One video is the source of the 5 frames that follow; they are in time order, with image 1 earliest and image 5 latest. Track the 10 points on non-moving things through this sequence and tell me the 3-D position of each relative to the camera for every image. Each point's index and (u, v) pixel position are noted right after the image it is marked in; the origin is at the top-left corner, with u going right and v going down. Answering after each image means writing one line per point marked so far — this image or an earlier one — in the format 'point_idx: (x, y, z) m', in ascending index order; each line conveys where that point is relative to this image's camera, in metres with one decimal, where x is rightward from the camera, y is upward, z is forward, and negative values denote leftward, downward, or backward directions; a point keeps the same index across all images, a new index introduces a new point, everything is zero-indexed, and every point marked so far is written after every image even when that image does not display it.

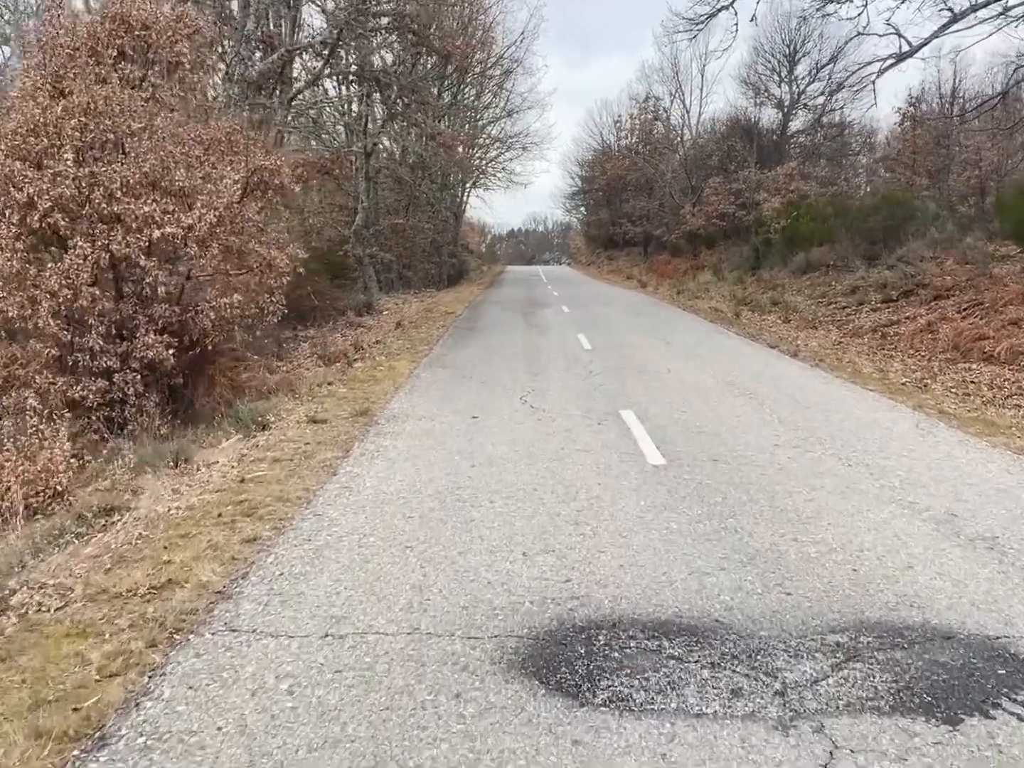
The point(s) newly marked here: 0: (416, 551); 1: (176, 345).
0: (-0.4, -0.6, +4.3) m
1: (-2.9, +0.3, +10.0) m
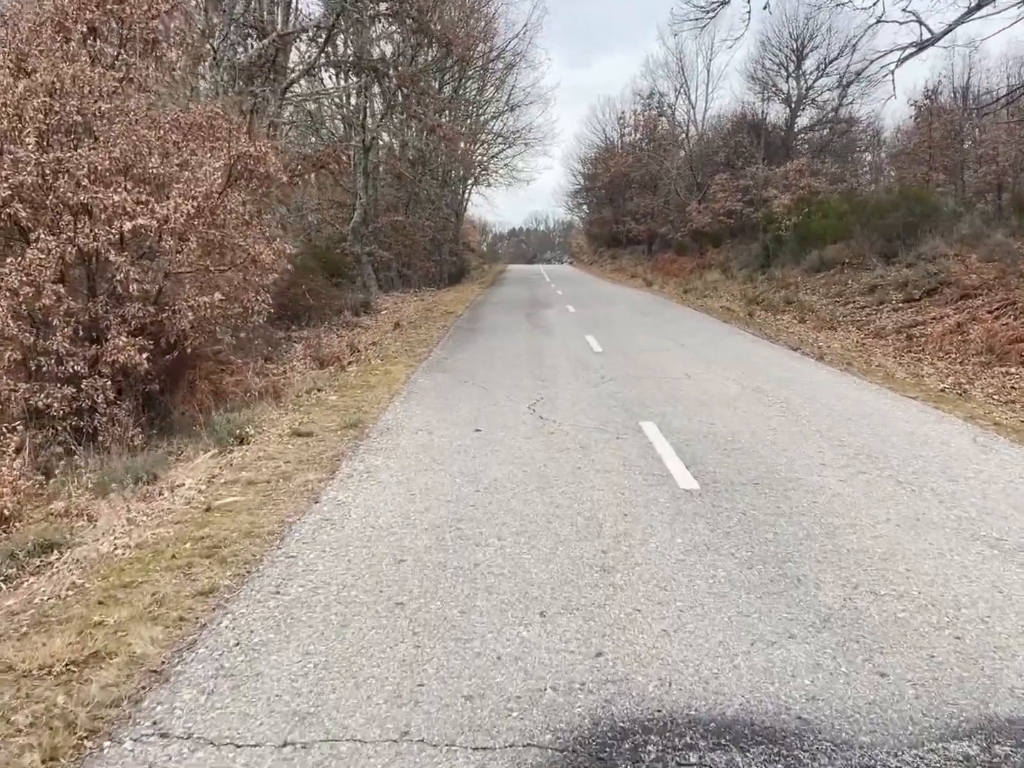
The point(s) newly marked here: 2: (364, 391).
0: (-0.3, -0.7, +3.5) m
1: (-2.9, +0.3, +9.2) m
2: (-1.1, -0.1, +8.9) m
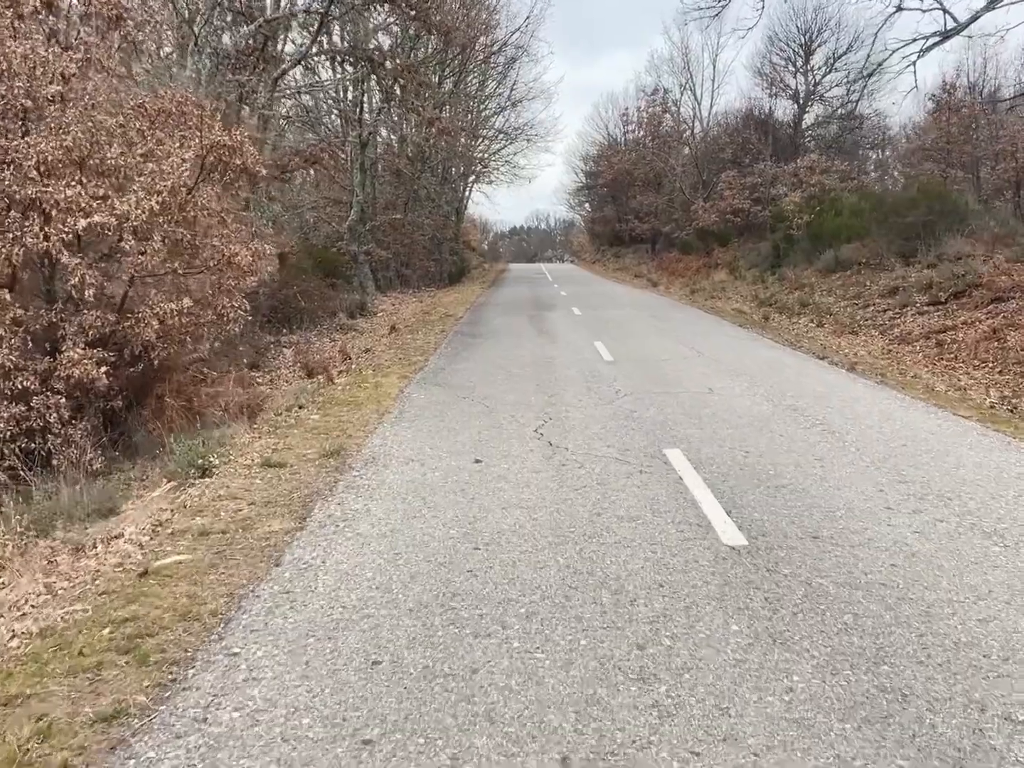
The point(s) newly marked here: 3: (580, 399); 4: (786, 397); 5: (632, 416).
0: (-0.3, -0.8, +2.5) m
1: (-2.8, +0.2, +8.2) m
2: (-1.1, -0.2, +7.9) m
3: (+0.5, -0.1, +8.2) m
4: (+2.0, -0.1, +8.5) m
5: (+0.8, -0.2, +7.5) m
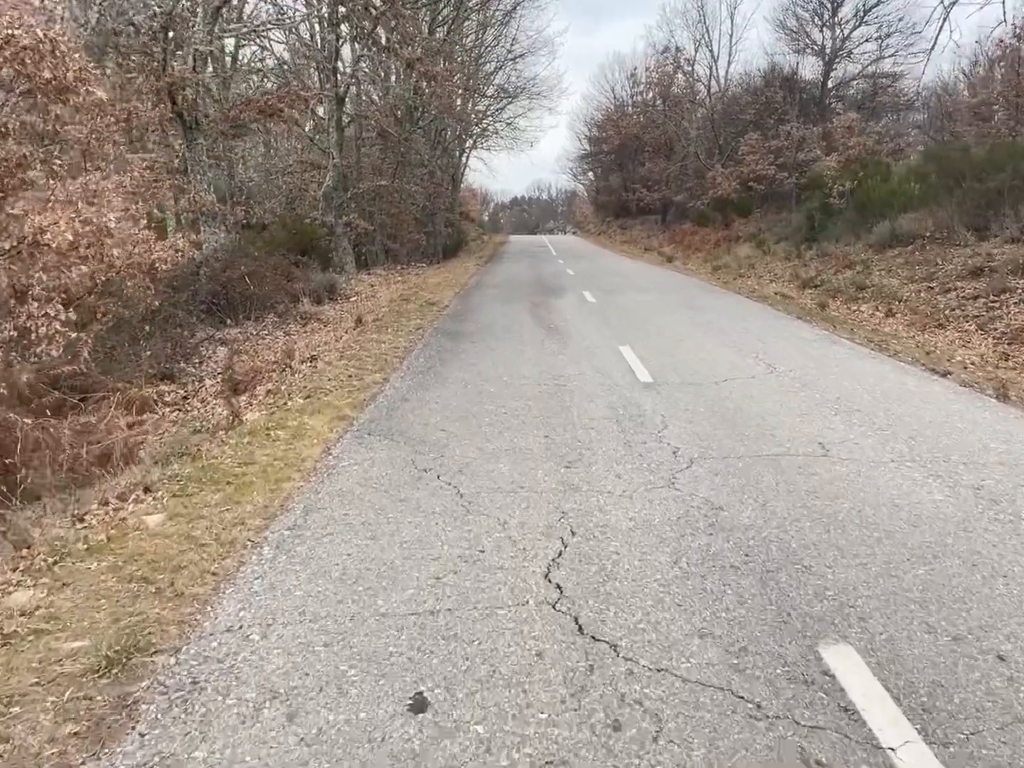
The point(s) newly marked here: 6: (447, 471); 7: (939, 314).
0: (-0.3, -1.2, -0.8) m
1: (-2.9, -0.1, +4.9) m
2: (-1.2, -0.5, +4.6) m
3: (+0.5, -0.4, +4.9) m
4: (+2.0, -0.4, +5.1) m
5: (+0.8, -0.5, +4.1) m
6: (-0.3, -0.4, +5.0) m
7: (+5.0, +0.8, +13.4) m
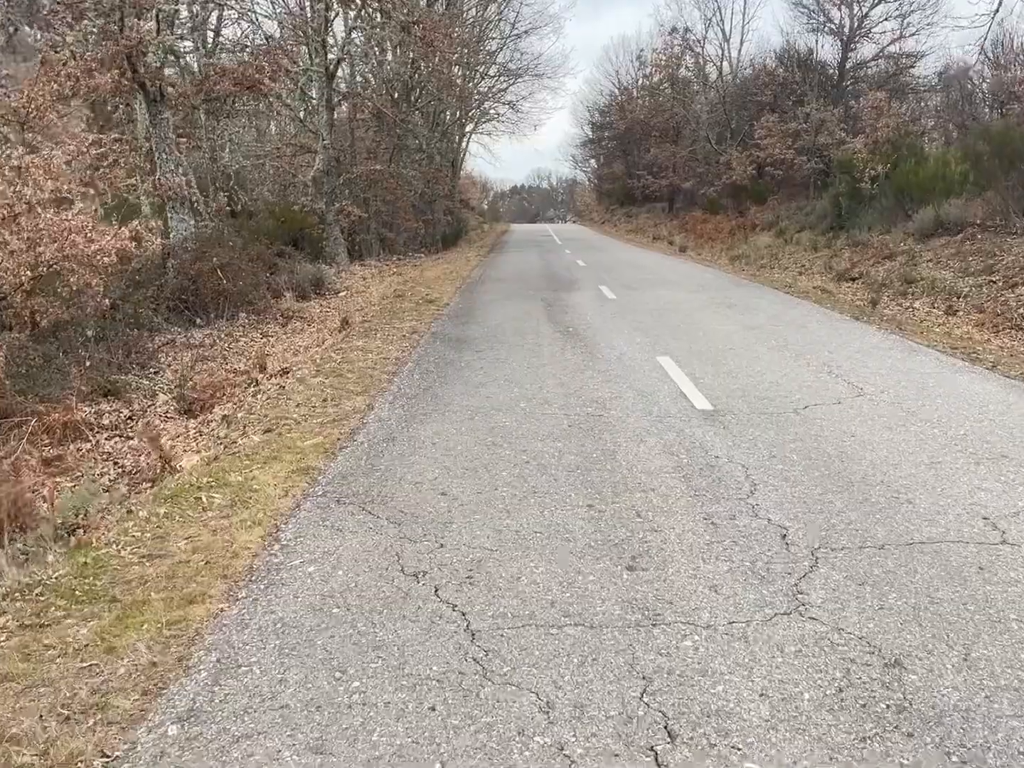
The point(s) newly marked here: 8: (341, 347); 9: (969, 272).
0: (-0.2, -1.5, -2.5) m
1: (-2.8, -0.3, +3.1) m
2: (-1.0, -0.6, +2.9) m
3: (+0.6, -0.6, +3.1) m
4: (+2.1, -0.6, +3.4) m
5: (+0.9, -0.7, +2.4) m
6: (-0.2, -0.5, +3.2) m
7: (+5.1, +0.7, +11.7) m
8: (-1.3, +0.3, +9.0) m
9: (+5.8, +1.4, +14.6) m
